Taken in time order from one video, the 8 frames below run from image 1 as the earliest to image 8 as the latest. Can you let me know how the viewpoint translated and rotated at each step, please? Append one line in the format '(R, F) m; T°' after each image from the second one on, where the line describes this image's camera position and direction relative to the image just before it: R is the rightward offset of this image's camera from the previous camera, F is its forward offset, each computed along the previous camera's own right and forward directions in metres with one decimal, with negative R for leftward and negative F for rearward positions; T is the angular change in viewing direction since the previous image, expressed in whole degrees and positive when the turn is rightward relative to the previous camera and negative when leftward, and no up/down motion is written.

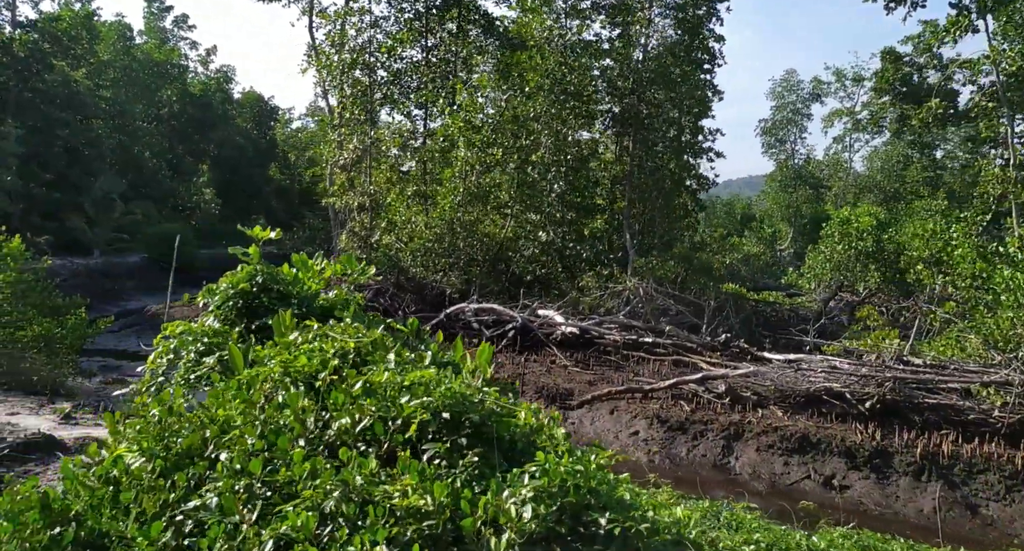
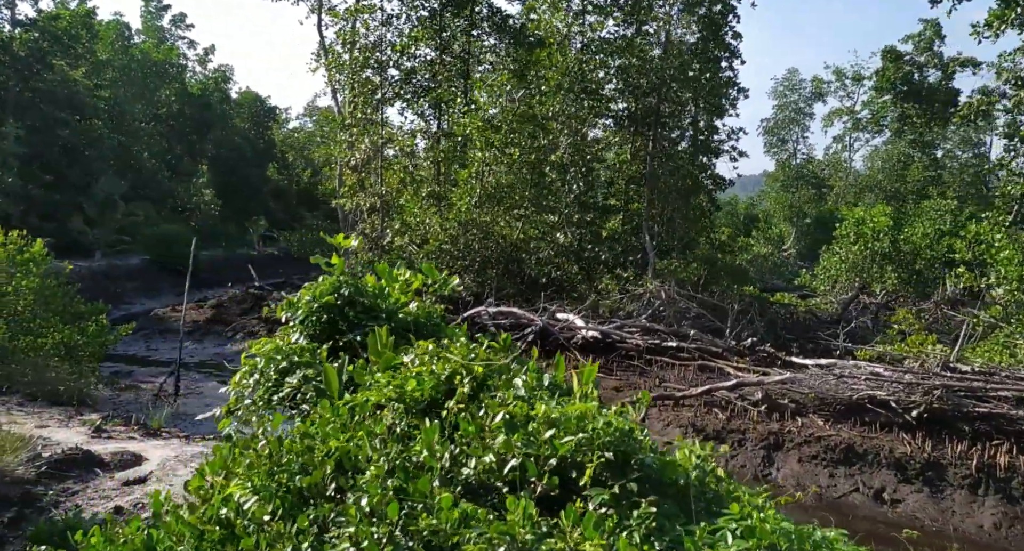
(-0.4, +0.2) m; 0°
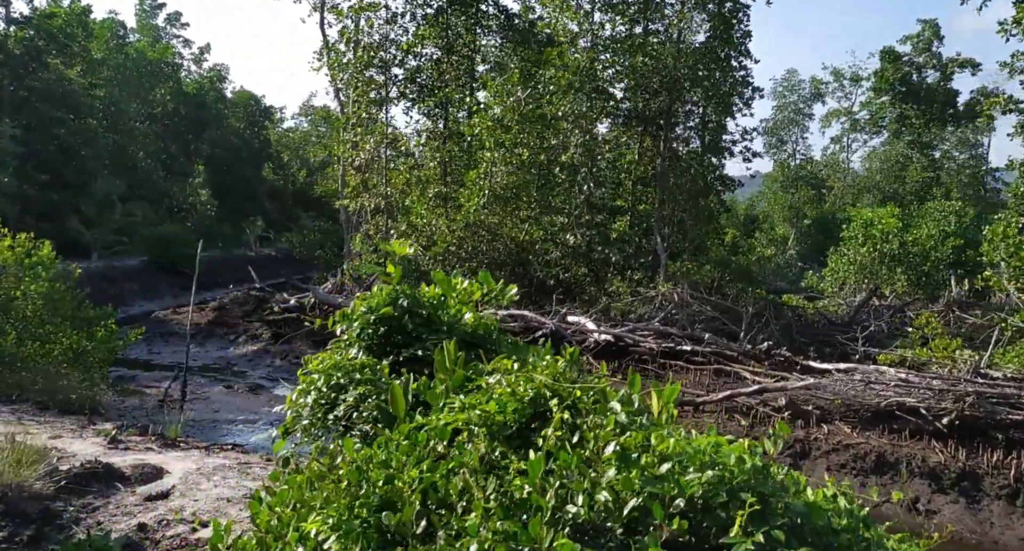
(-0.2, +0.2) m; 0°
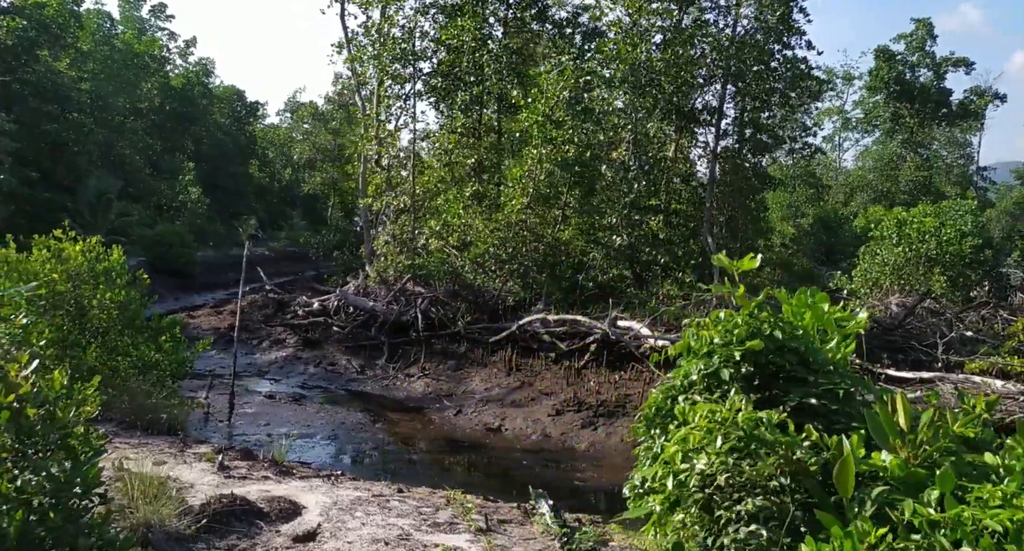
(-1.0, +0.5) m; +2°
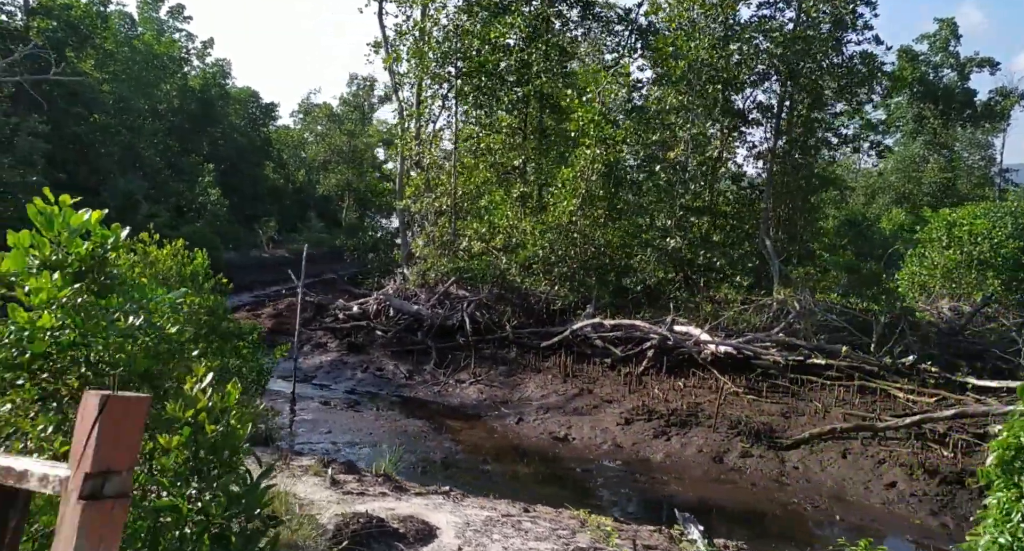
(-0.7, +0.3) m; 0°
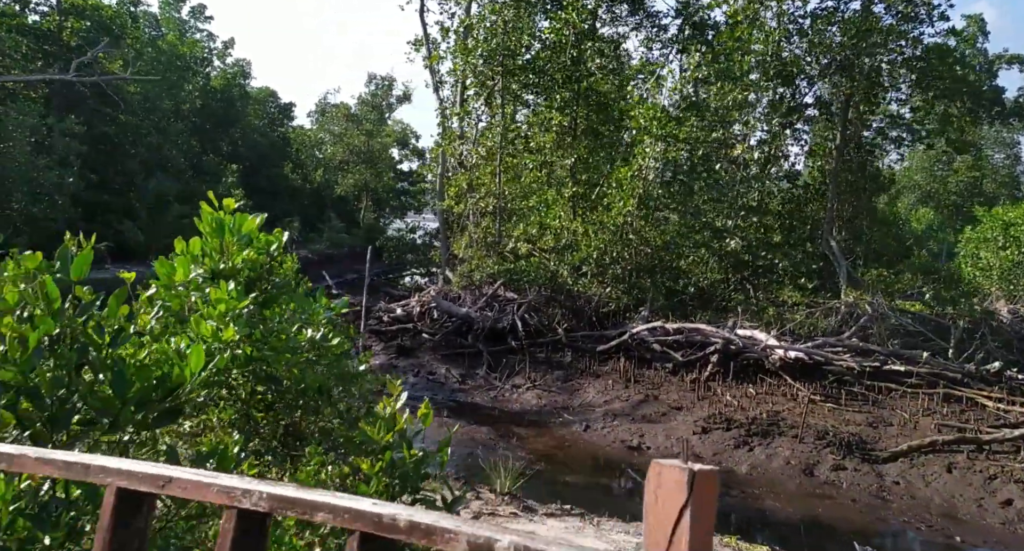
(-0.7, +0.3) m; -1°
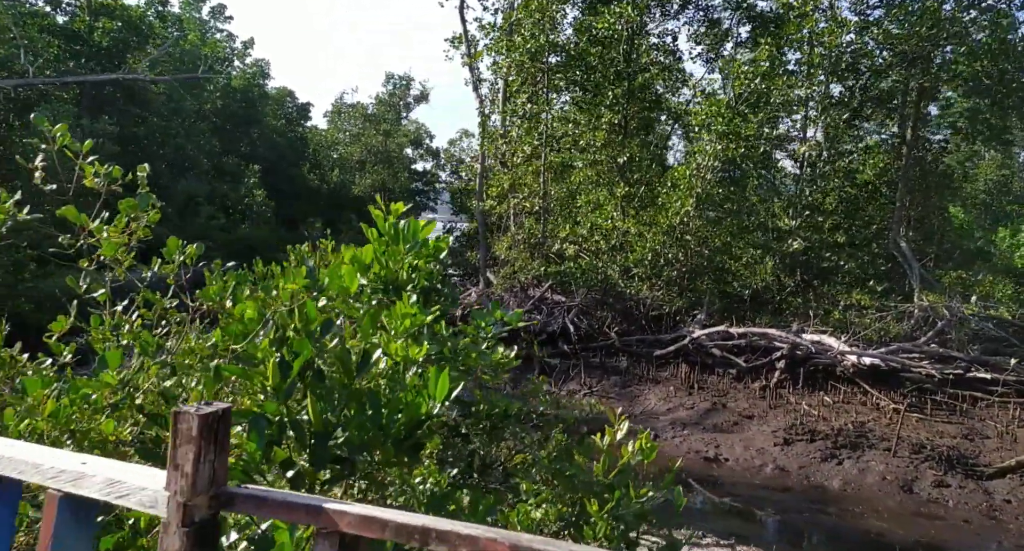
(-0.6, +0.4) m; -1°
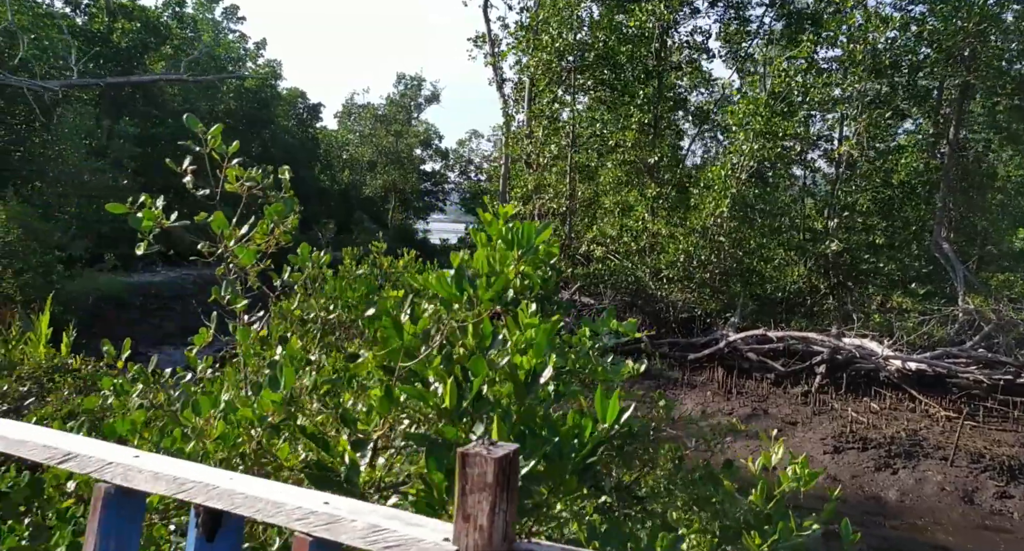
(-0.3, +0.2) m; 0°
